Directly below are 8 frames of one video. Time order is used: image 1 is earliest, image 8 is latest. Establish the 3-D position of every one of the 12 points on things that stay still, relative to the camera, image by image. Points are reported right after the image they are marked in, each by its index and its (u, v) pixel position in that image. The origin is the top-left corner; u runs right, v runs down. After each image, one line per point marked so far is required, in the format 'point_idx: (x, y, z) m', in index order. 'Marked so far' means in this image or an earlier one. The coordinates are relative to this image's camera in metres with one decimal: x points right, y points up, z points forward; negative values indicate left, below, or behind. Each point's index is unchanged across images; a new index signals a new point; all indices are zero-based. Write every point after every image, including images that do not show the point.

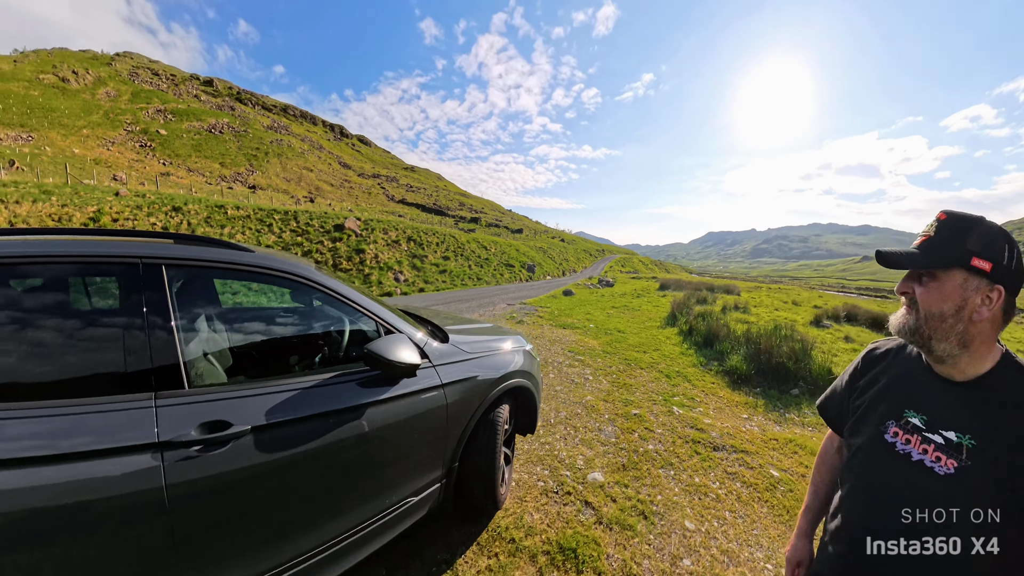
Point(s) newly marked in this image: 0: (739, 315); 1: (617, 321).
0: (+7.1, -1.0, +13.4) m
1: (+2.4, -0.7, +9.6) m
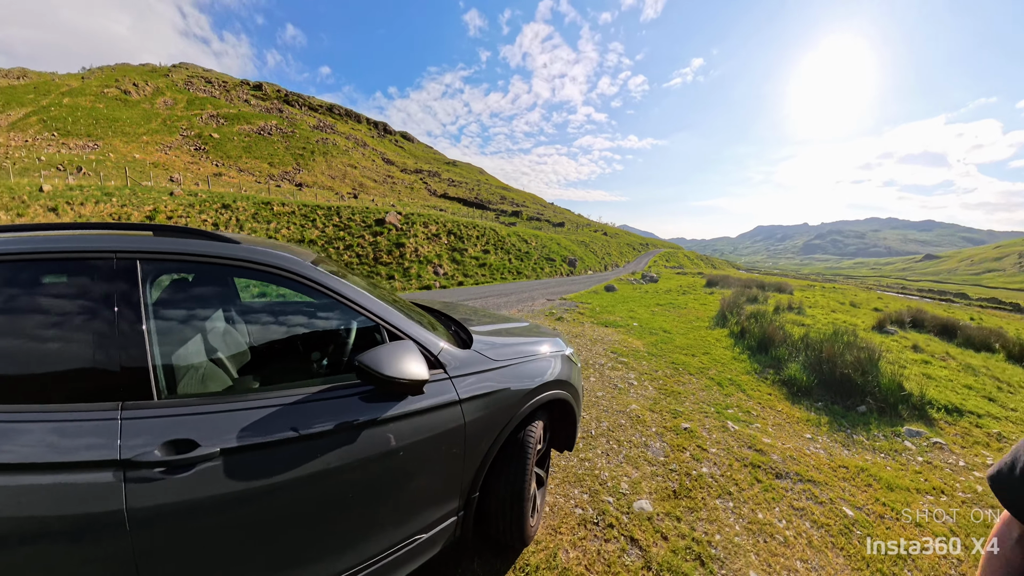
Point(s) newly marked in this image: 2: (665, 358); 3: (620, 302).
0: (+8.2, -1.0, +12.5) m
1: (+3.2, -0.7, +9.1) m
2: (+2.1, -1.0, +6.0) m
3: (+3.3, -0.4, +12.7) m
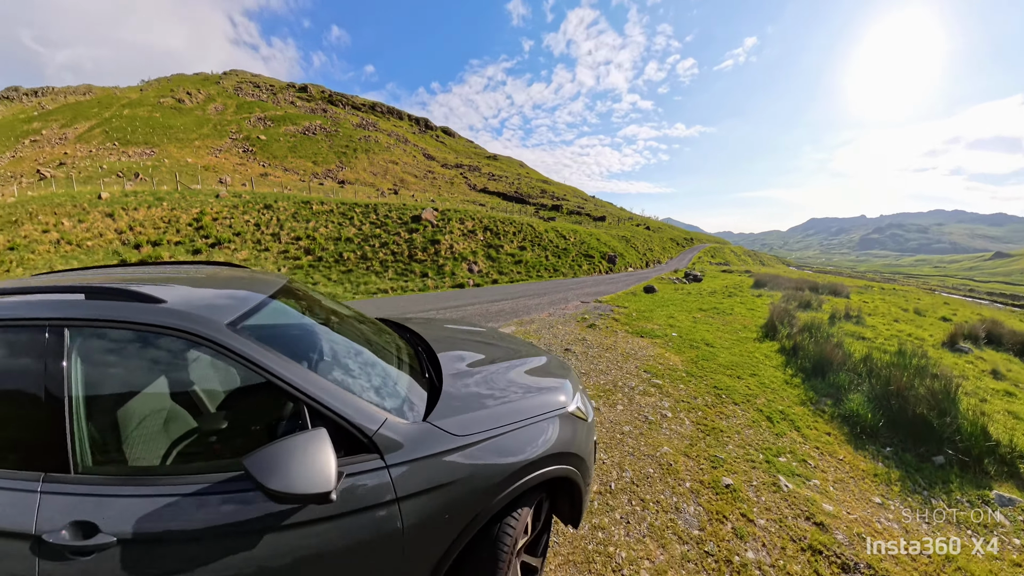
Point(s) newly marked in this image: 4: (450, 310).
0: (+9.0, -1.0, +11.4) m
1: (+3.7, -0.8, +8.4) m
2: (+2.4, -1.2, +5.4) m
3: (+4.1, -0.5, +12.1) m
4: (-2.0, -0.6, +14.4) m
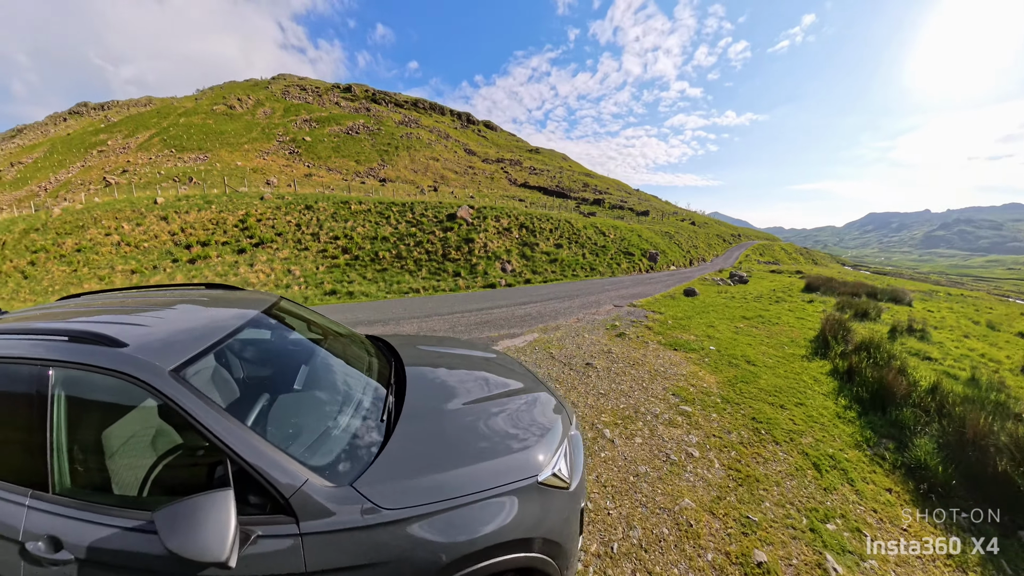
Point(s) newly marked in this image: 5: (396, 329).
0: (+9.6, -1.2, +10.3) m
1: (+4.2, -1.0, +7.7) m
2: (+2.6, -1.4, +4.9) m
3: (+4.9, -0.6, +11.3) m
4: (-1.1, -0.6, +14.2) m
5: (-3.4, -1.0, +12.8) m
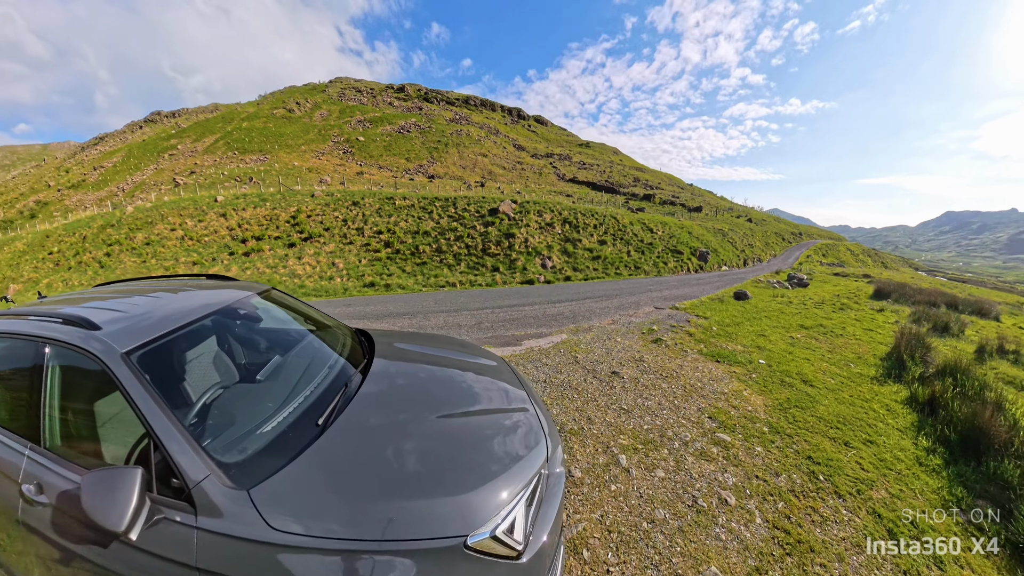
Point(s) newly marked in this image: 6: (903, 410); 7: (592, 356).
0: (+10.2, -1.4, +8.8) m
1: (+4.5, -1.1, +6.8) m
2: (+2.7, -1.5, +4.1) m
3: (+5.6, -0.7, +10.3) m
4: (0.0, -0.6, +13.7) m
5: (-2.5, -0.9, +12.5) m
6: (+4.5, -1.4, +5.0) m
7: (+1.3, -1.1, +7.2) m
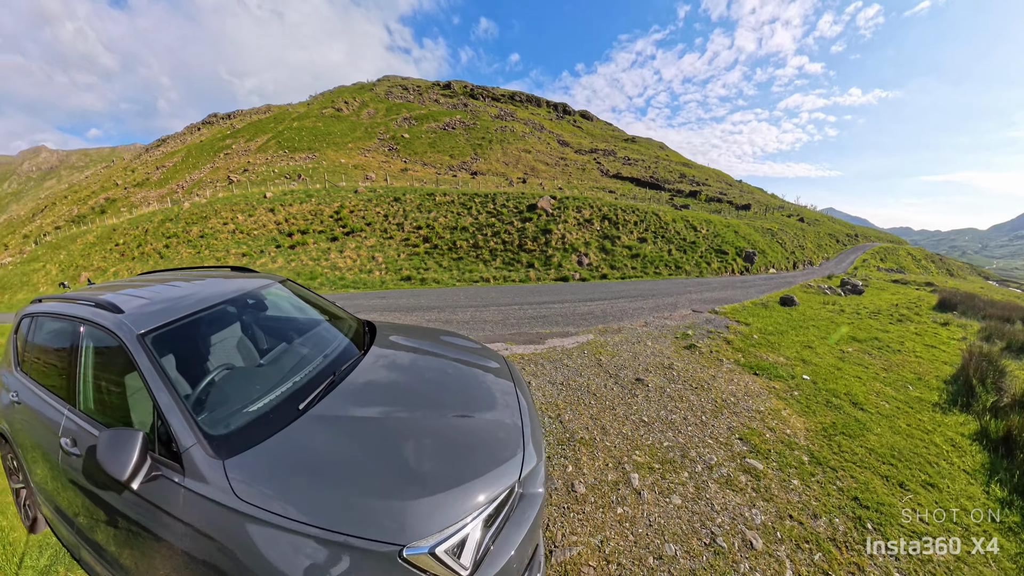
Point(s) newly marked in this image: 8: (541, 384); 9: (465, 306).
0: (+10.7, -1.7, +7.6) m
1: (+4.8, -1.2, +6.1) m
2: (+2.8, -1.6, +3.6) m
3: (+6.2, -0.9, +9.5) m
4: (+0.9, -0.6, +13.4) m
5: (-1.7, -0.9, +12.5) m
6: (+4.6, -1.5, +4.4) m
7: (+1.7, -1.2, +6.8) m
8: (+0.4, -1.2, +6.2) m
9: (-1.6, -0.6, +14.7) m
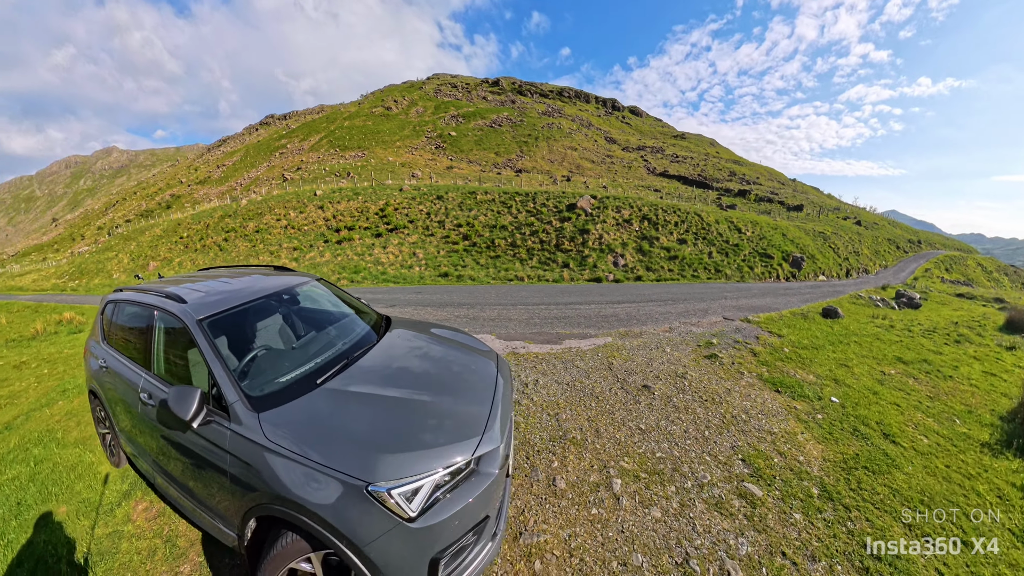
0: (+10.8, -2.0, +6.4) m
1: (+4.8, -1.4, +5.5) m
2: (+2.5, -1.7, +3.2) m
3: (+6.5, -1.1, +8.7) m
4: (+1.6, -0.6, +13.1) m
5: (-1.0, -0.9, +12.4) m
6: (+4.5, -1.7, +3.7) m
7: (+1.7, -1.3, +6.5) m
8: (+0.5, -1.3, +5.9) m
9: (-0.8, -0.6, +14.6) m
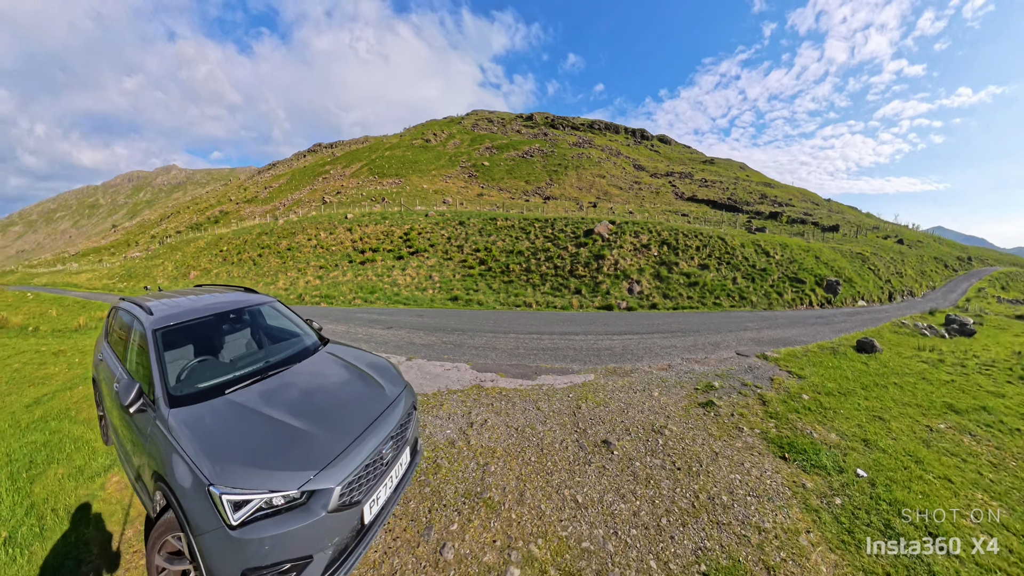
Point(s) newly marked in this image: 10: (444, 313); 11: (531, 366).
0: (+10.1, -2.4, +4.7) m
1: (+4.1, -1.8, +4.1) m
2: (+1.7, -2.0, +2.0) m
3: (+6.0, -1.6, +7.3) m
4: (+1.4, -1.4, +12.0) m
5: (-1.3, -1.6, +11.4) m
6: (+3.7, -2.0, +2.4) m
7: (+1.1, -1.7, +5.3) m
8: (-0.2, -1.6, +4.9) m
9: (-0.9, -1.5, +13.6) m
10: (-3.1, -1.2, +18.6) m
11: (+0.5, -1.7, +8.4) m
